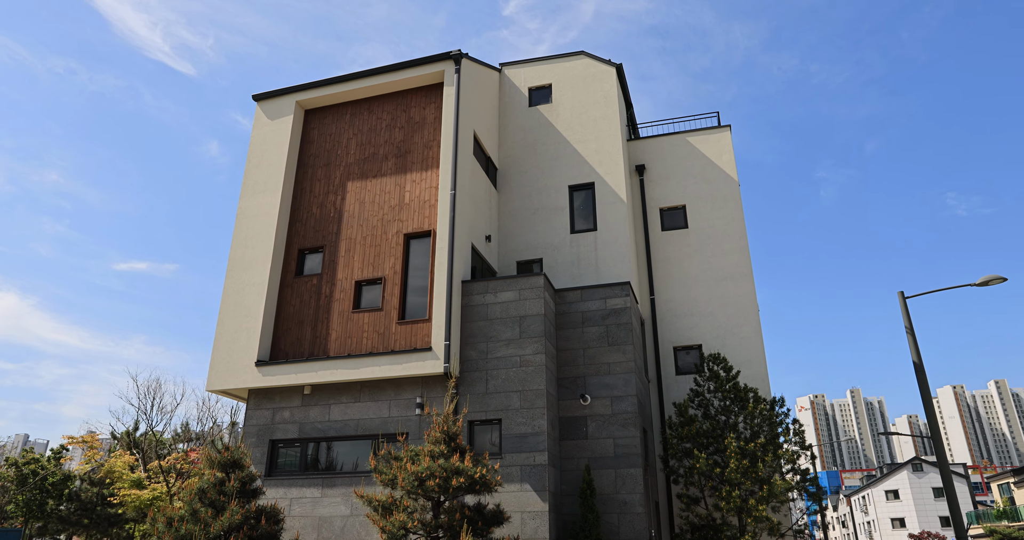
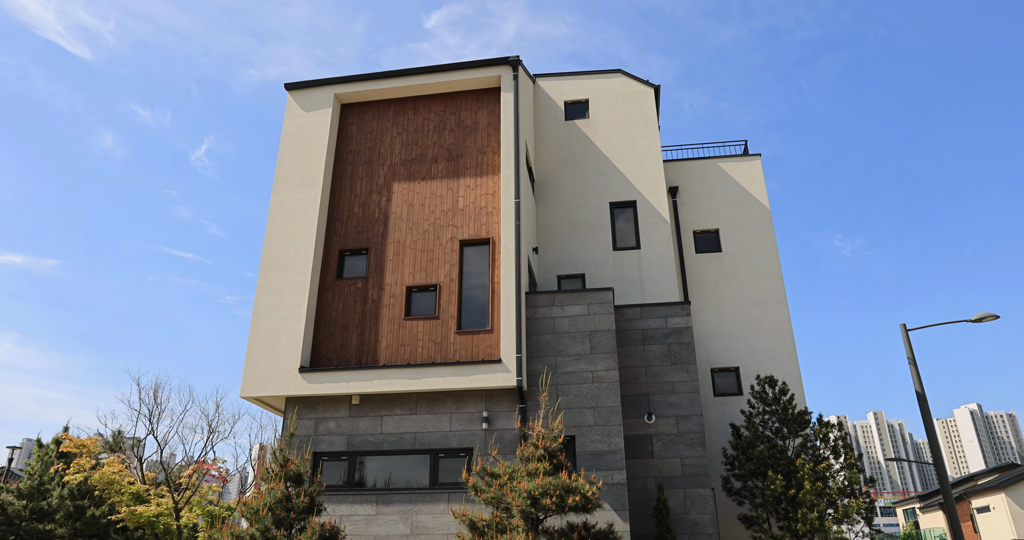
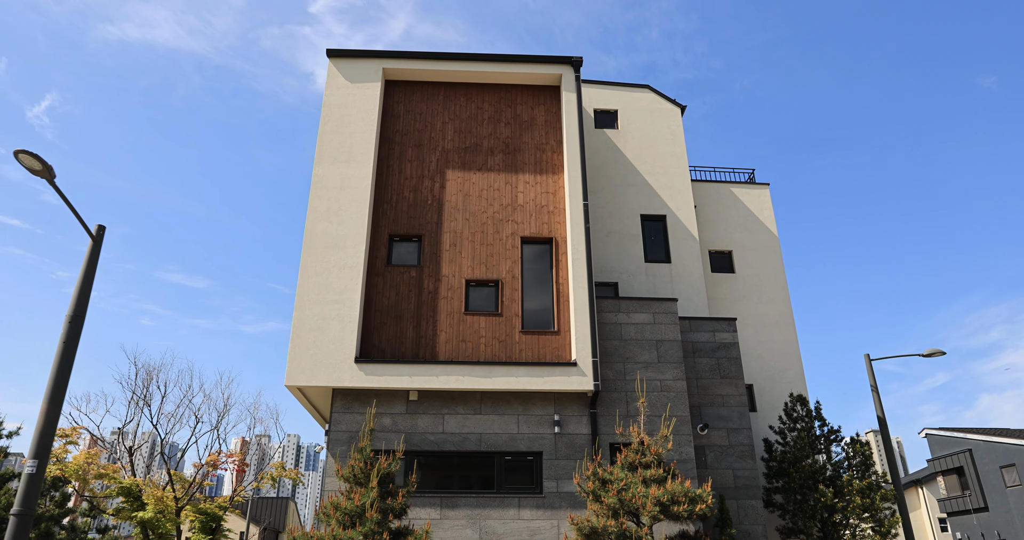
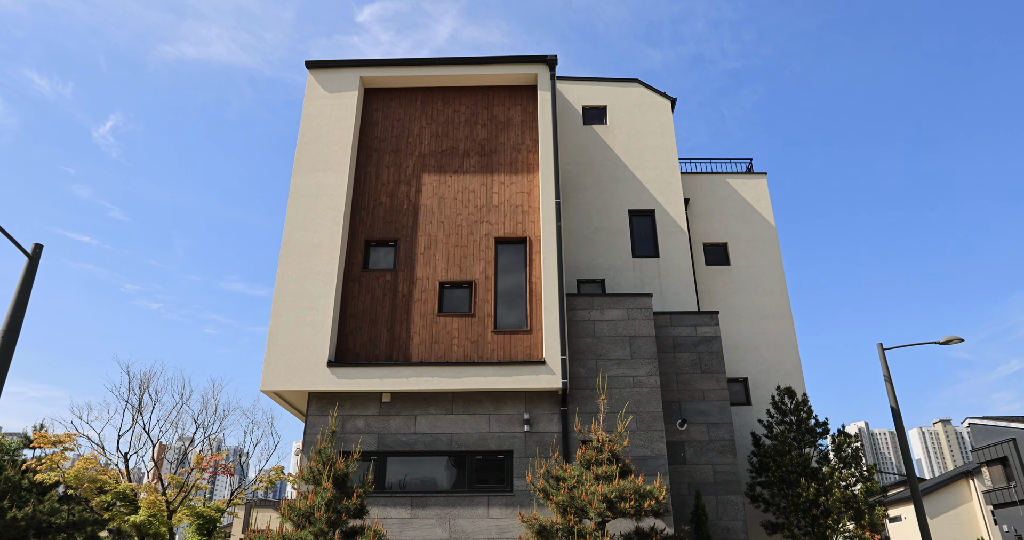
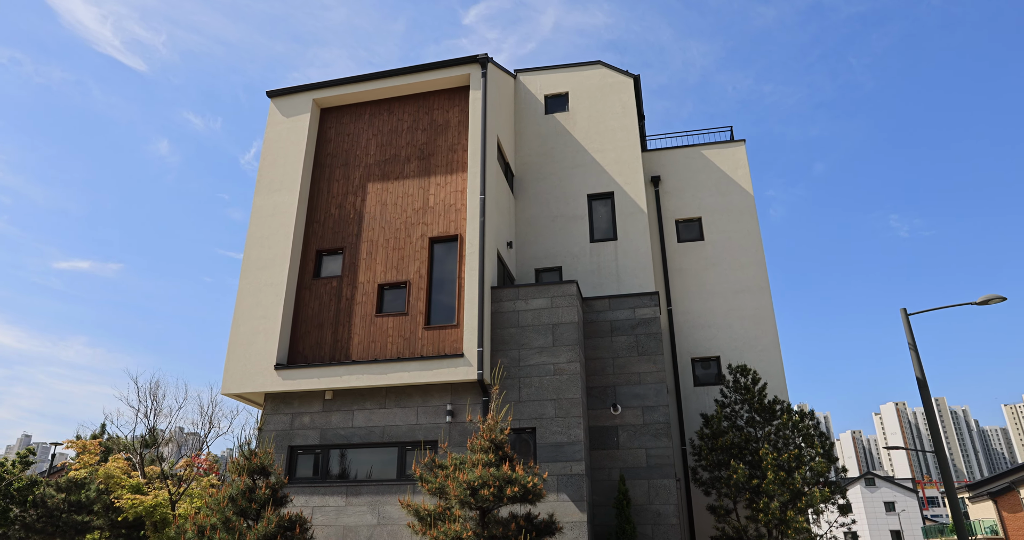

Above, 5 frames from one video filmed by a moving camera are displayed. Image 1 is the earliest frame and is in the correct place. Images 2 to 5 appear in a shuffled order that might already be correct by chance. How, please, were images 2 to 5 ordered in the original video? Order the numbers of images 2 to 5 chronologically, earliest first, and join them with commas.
5, 2, 4, 3
